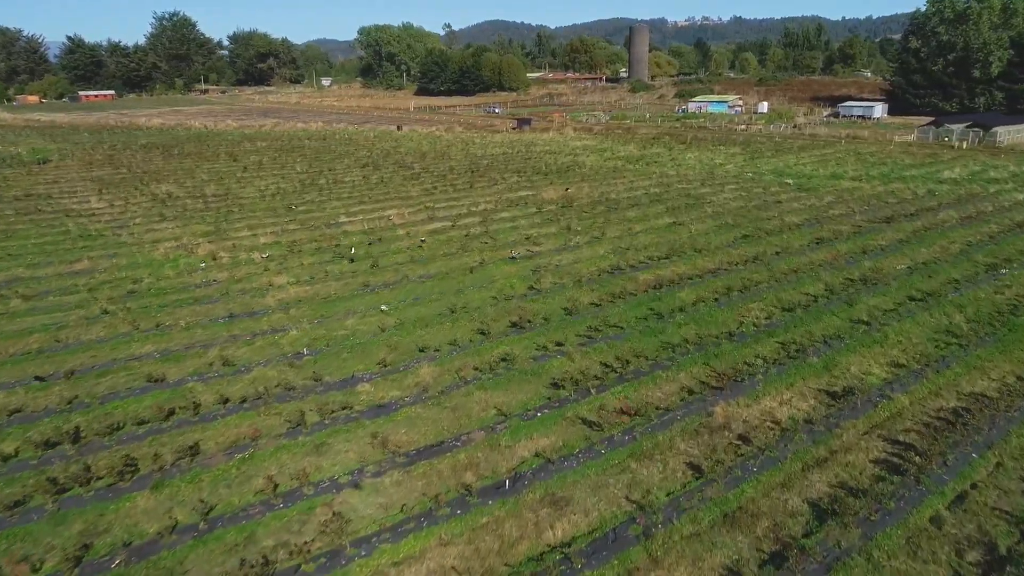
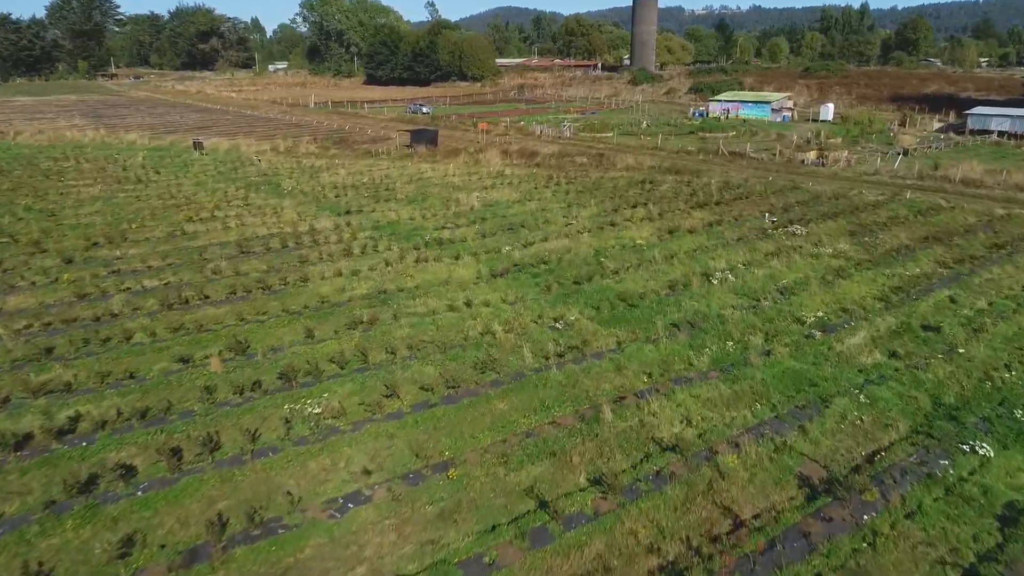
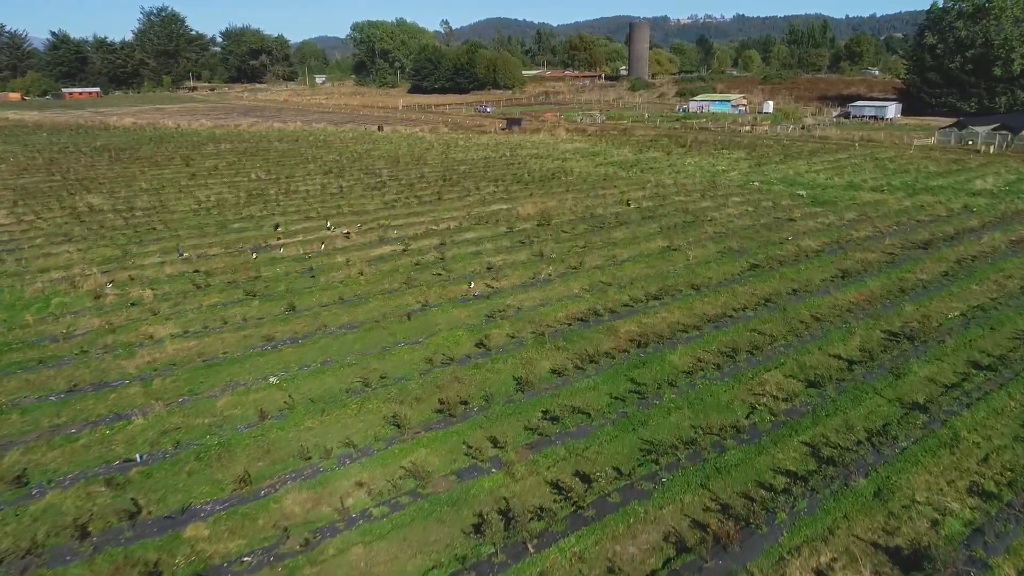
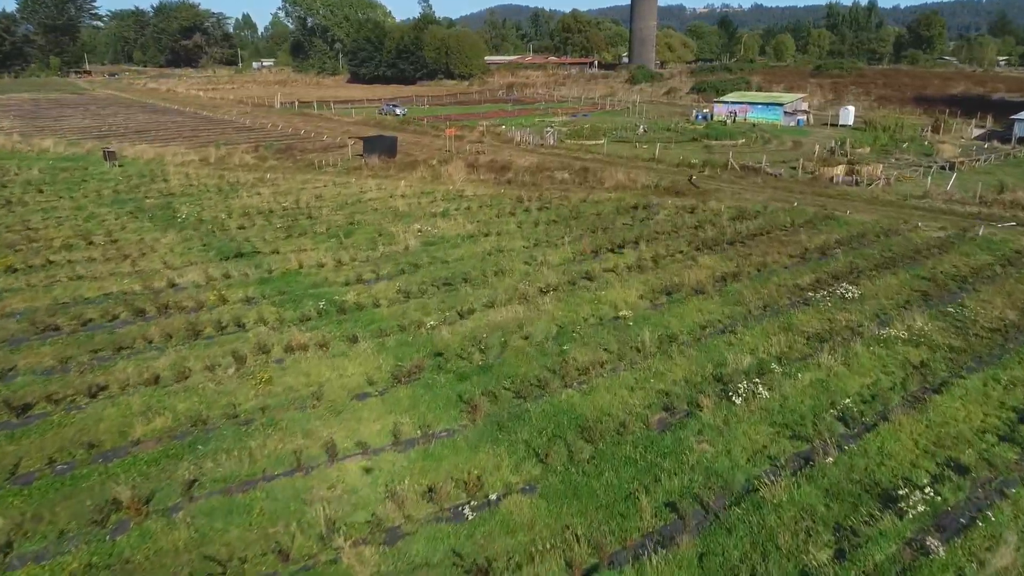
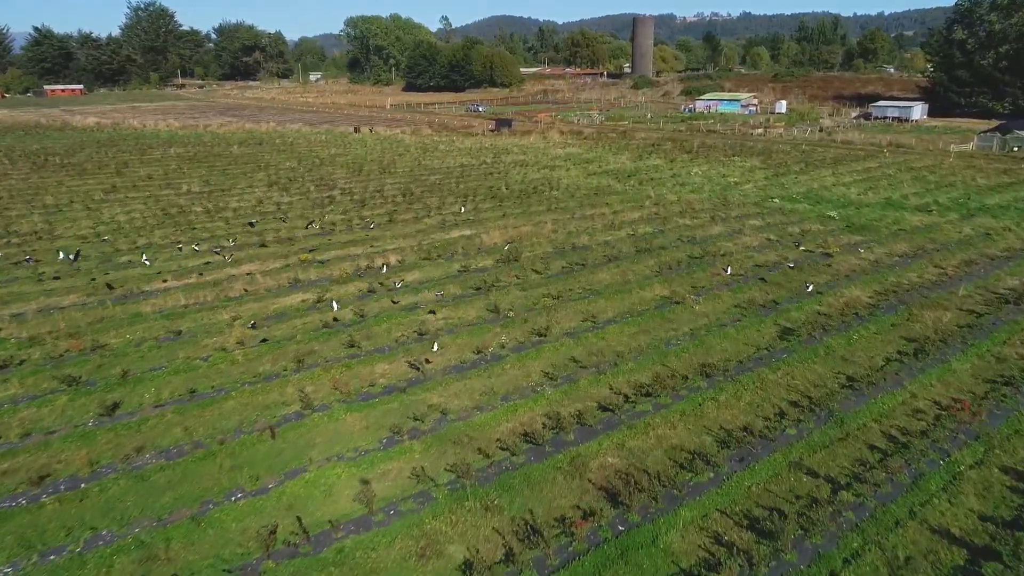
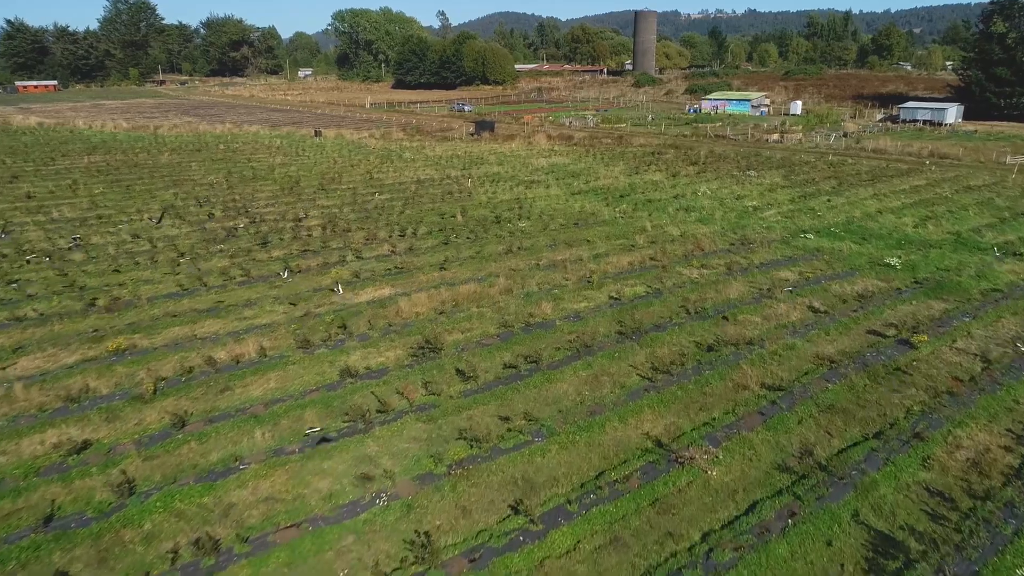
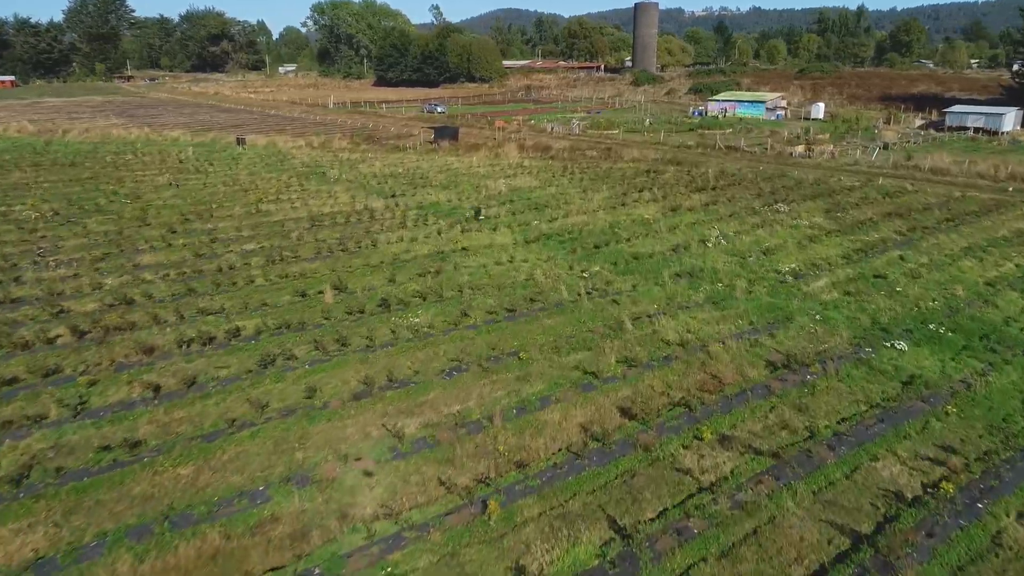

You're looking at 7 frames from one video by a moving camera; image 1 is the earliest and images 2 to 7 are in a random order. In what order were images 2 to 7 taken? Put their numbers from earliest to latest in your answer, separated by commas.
3, 5, 6, 7, 2, 4
